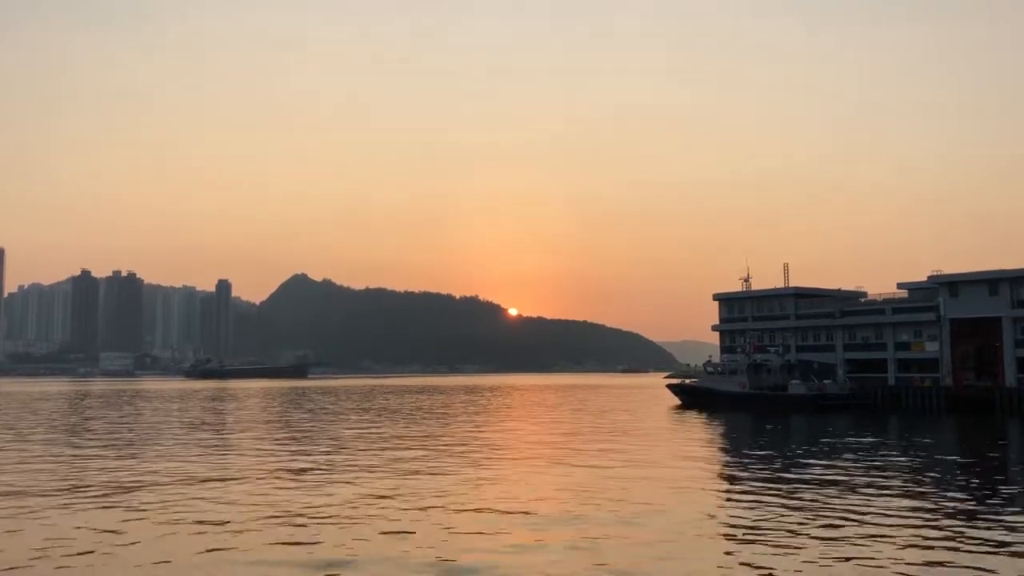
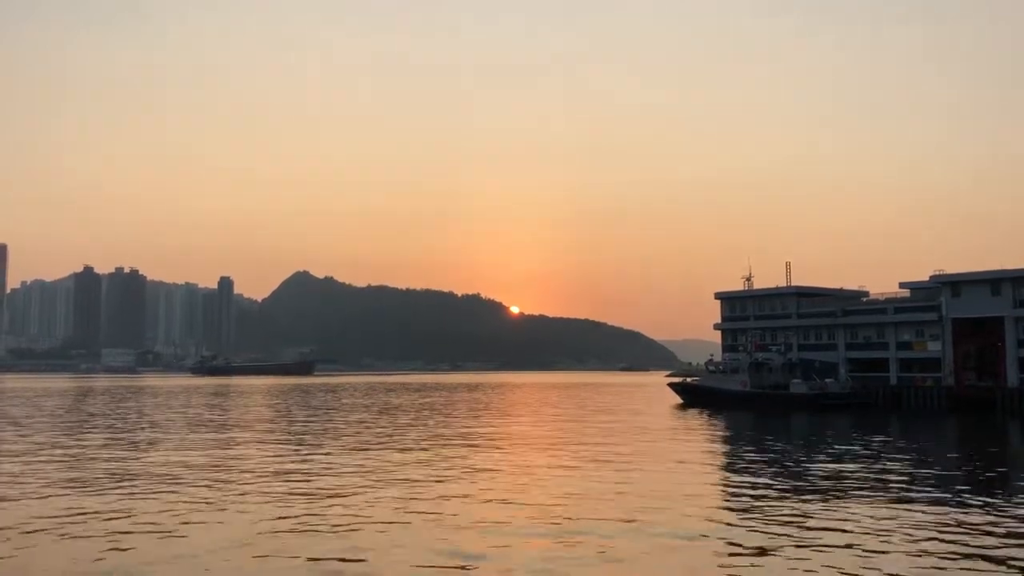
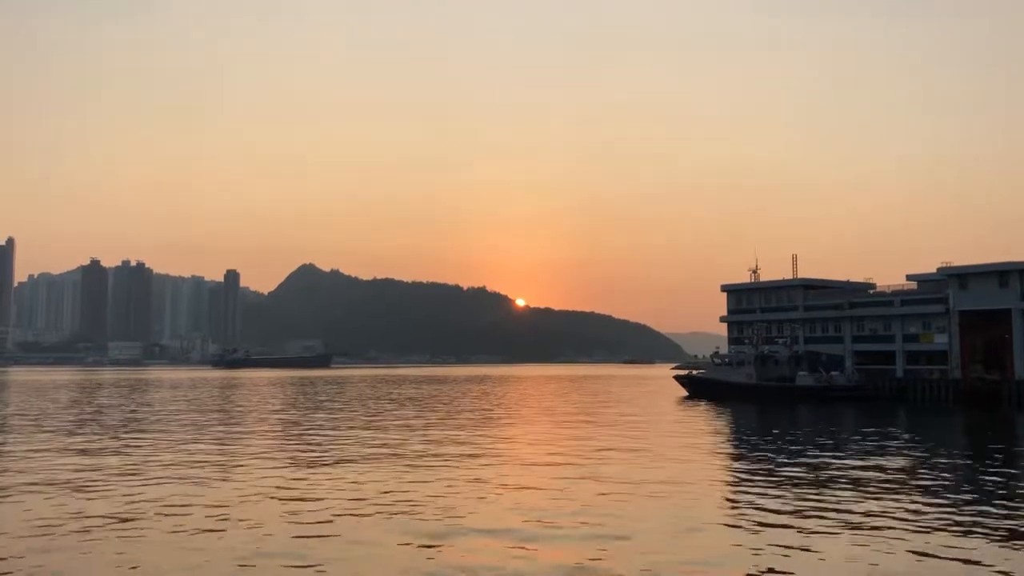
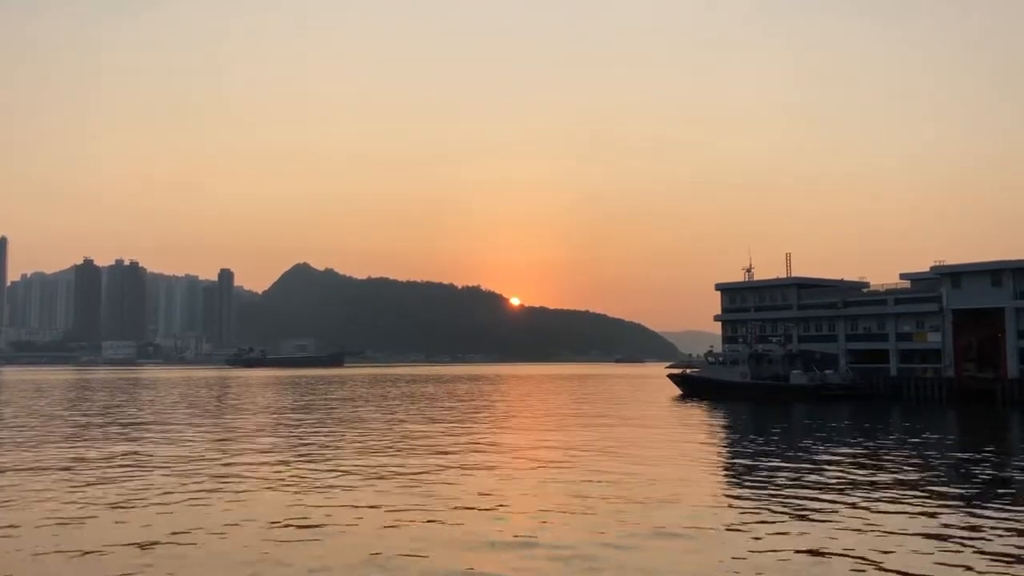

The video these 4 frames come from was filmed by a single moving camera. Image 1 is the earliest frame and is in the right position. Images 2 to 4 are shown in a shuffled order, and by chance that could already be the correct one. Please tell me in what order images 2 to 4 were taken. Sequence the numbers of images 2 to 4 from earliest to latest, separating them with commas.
2, 3, 4
